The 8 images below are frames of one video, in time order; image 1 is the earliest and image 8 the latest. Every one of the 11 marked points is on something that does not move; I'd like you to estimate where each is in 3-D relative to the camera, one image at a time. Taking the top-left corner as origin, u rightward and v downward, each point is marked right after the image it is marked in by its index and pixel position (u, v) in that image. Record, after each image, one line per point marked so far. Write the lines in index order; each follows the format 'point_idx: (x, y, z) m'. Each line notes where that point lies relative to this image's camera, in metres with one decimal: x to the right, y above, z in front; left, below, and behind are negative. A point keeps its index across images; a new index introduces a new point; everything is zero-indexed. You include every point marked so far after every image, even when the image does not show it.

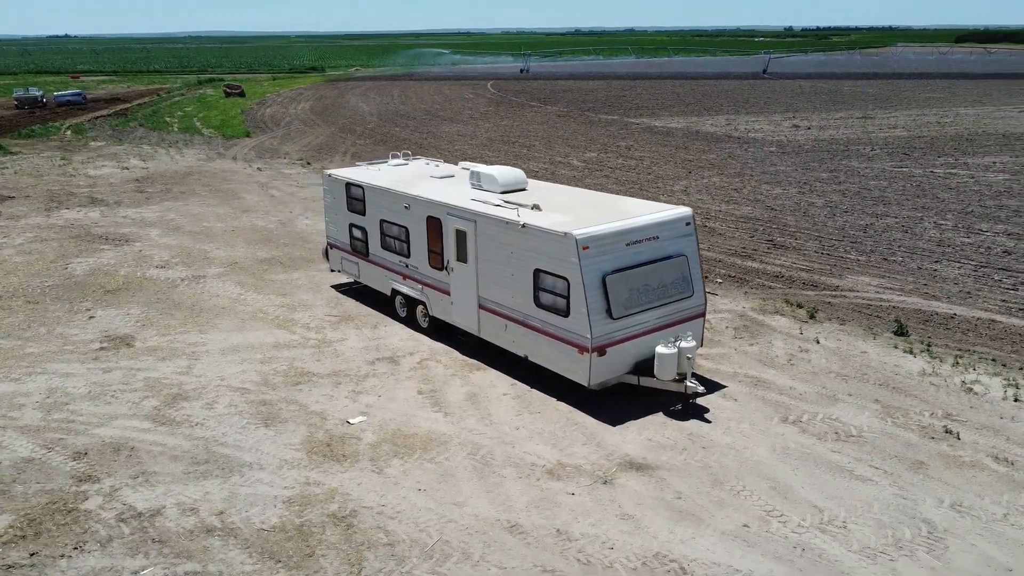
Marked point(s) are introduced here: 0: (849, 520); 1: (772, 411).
0: (+3.3, -2.3, +7.9) m
1: (+3.4, -1.6, +10.4) m
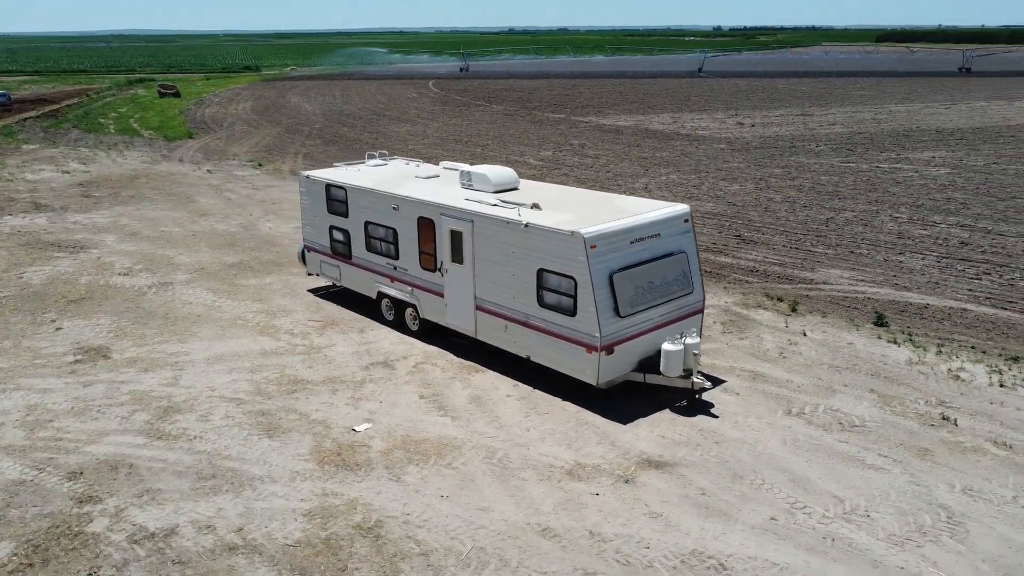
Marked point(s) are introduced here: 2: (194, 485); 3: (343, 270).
0: (+3.6, -2.2, +8.1) m
1: (+3.4, -1.5, +10.5) m
2: (-3.3, -2.1, +8.5) m
3: (-3.0, +0.3, +14.2) m
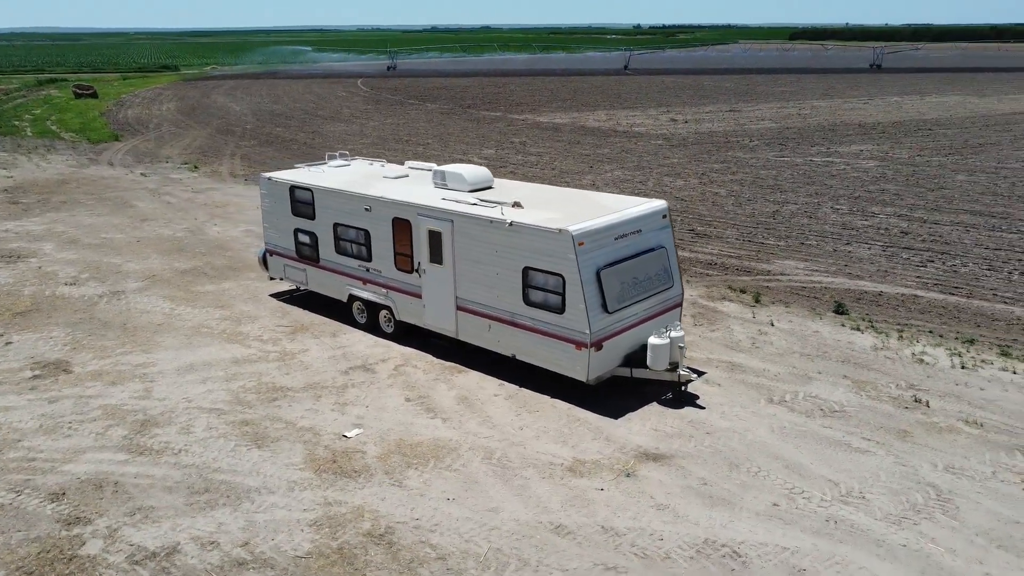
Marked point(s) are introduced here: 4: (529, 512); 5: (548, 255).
0: (+3.7, -2.1, +8.4) m
1: (+3.3, -1.4, +10.8) m
2: (-3.3, -2.2, +8.2) m
3: (-3.5, +0.3, +13.9) m
4: (+0.2, -2.2, +8.0) m
5: (+0.5, +0.4, +10.1) m
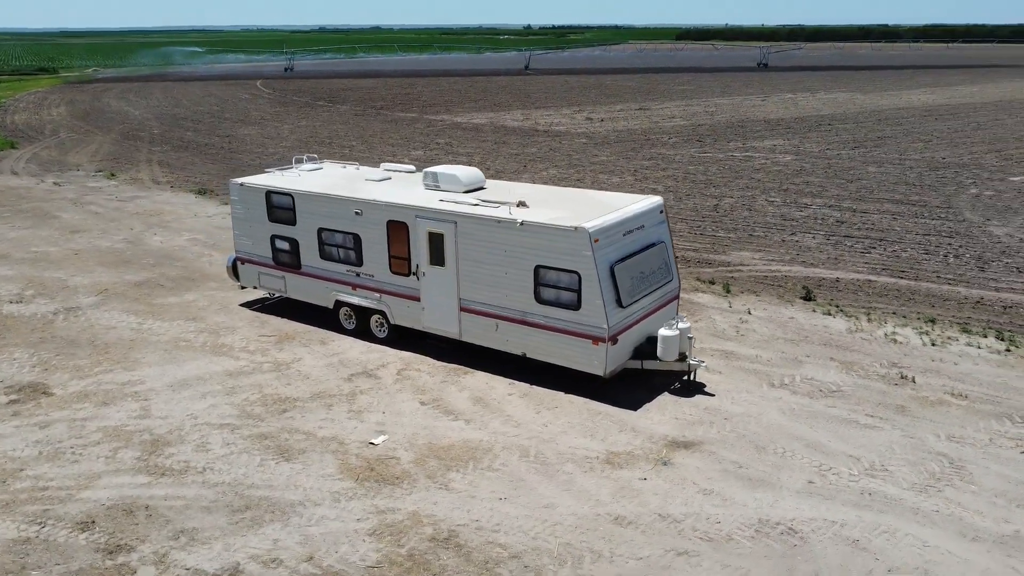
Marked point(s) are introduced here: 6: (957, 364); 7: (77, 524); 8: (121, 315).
0: (+4.1, -1.9, +8.9) m
1: (+3.4, -1.3, +11.3) m
2: (-2.7, -2.3, +7.9) m
3: (-3.8, +0.1, +13.6) m
4: (+0.7, -2.2, +8.1) m
5: (+0.6, +0.5, +10.2) m
6: (+6.5, -1.1, +11.7) m
7: (-4.2, -2.3, +7.8) m
8: (-6.9, -0.5, +14.2) m
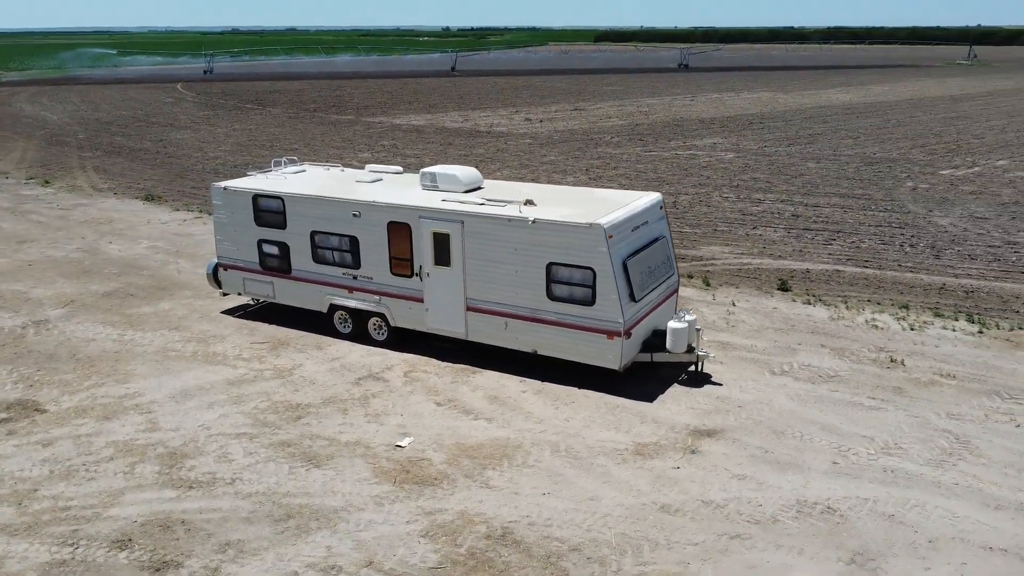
0: (+4.5, -1.8, +9.4) m
1: (+3.5, -1.1, +11.6) m
2: (-2.2, -2.3, +7.7) m
3: (-3.9, 0.0, +13.3) m
4: (+1.2, -2.1, +8.2) m
5: (+0.8, +0.5, +10.3) m
6: (+6.5, -0.9, +12.3) m
7: (-3.7, -2.4, +7.5) m
8: (-7.0, -0.7, +13.6) m
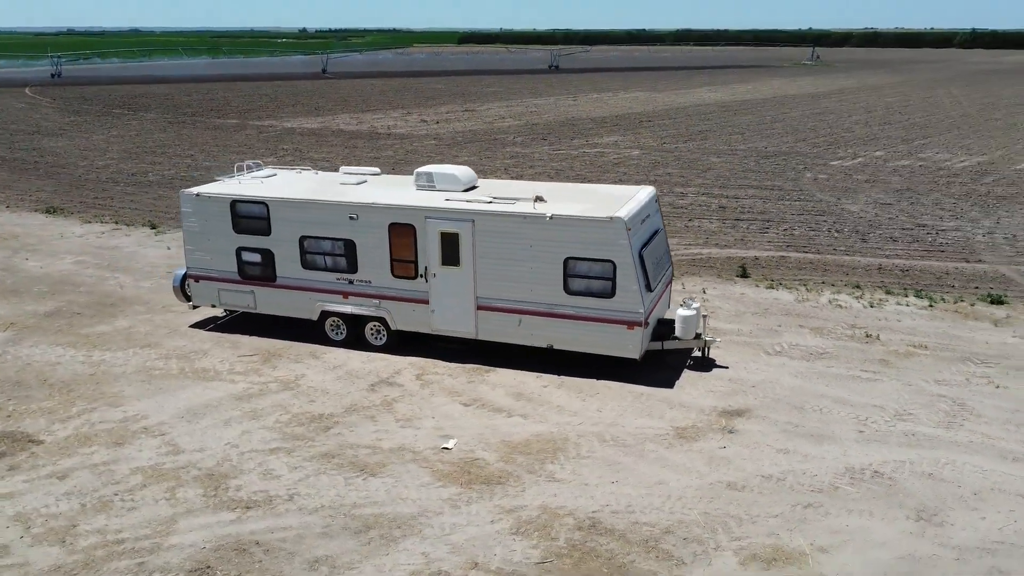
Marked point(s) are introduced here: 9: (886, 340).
0: (+5.0, -1.5, +10.2) m
1: (+3.6, -0.9, +12.2) m
2: (-1.4, -2.3, +7.4) m
3: (-4.0, -0.1, +12.7) m
4: (+1.9, -2.0, +8.5) m
5: (+1.1, +0.6, +10.5) m
6: (+6.5, -0.5, +13.4) m
7: (-2.8, -2.5, +7.0) m
8: (-7.1, -1.0, +12.5) m
9: (+5.8, -0.8, +12.5) m
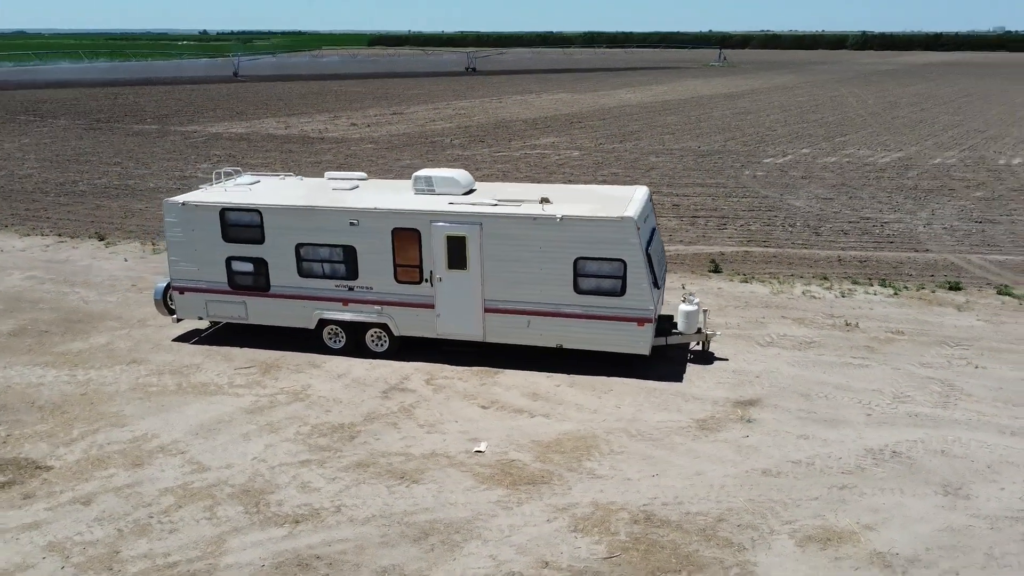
0: (+5.2, -1.4, +10.8) m
1: (+3.6, -0.8, +12.7) m
2: (-0.8, -2.4, +7.4) m
3: (-4.0, -0.3, +12.3) m
4: (+2.3, -2.0, +8.8) m
5: (+1.2, +0.6, +10.7) m
6: (+6.3, -0.4, +14.1) m
7: (-2.2, -2.6, +6.8) m
8: (-7.0, -1.2, +11.9) m
9: (+5.8, -0.7, +13.2) m
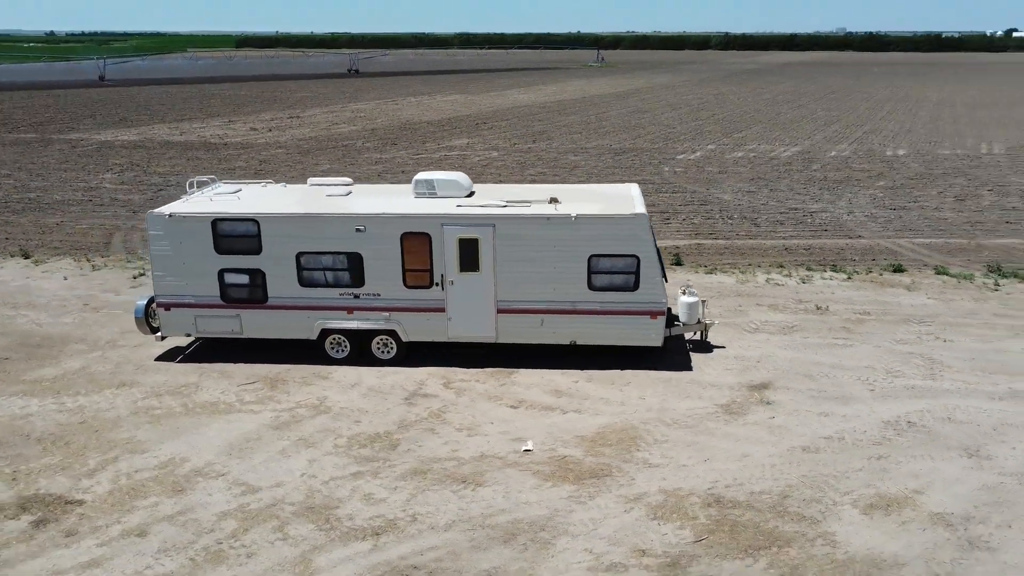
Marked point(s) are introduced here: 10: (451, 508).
0: (+5.4, -1.1, +11.6) m
1: (+3.6, -0.7, +13.3) m
2: (0.0, -2.4, +7.4) m
3: (-3.9, -0.4, +11.9) m
4: (+2.9, -1.8, +9.3) m
5: (+1.4, +0.7, +11.0) m
6: (+6.0, -0.1, +15.1) m
7: (-1.2, -2.6, +6.7) m
8: (-6.8, -1.5, +11.0) m
9: (+5.6, -0.4, +14.1) m
10: (-0.6, -2.2, +8.1) m
